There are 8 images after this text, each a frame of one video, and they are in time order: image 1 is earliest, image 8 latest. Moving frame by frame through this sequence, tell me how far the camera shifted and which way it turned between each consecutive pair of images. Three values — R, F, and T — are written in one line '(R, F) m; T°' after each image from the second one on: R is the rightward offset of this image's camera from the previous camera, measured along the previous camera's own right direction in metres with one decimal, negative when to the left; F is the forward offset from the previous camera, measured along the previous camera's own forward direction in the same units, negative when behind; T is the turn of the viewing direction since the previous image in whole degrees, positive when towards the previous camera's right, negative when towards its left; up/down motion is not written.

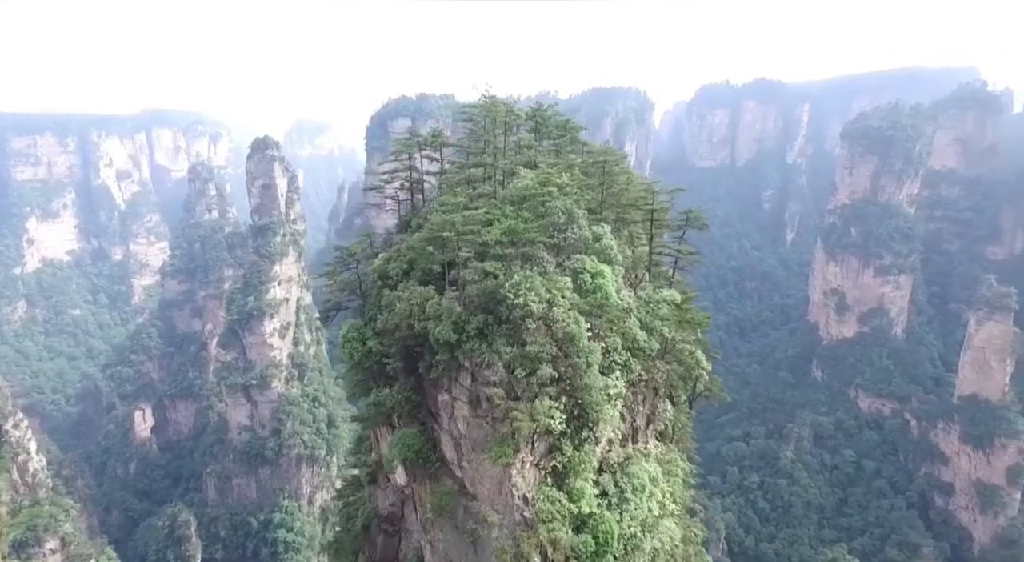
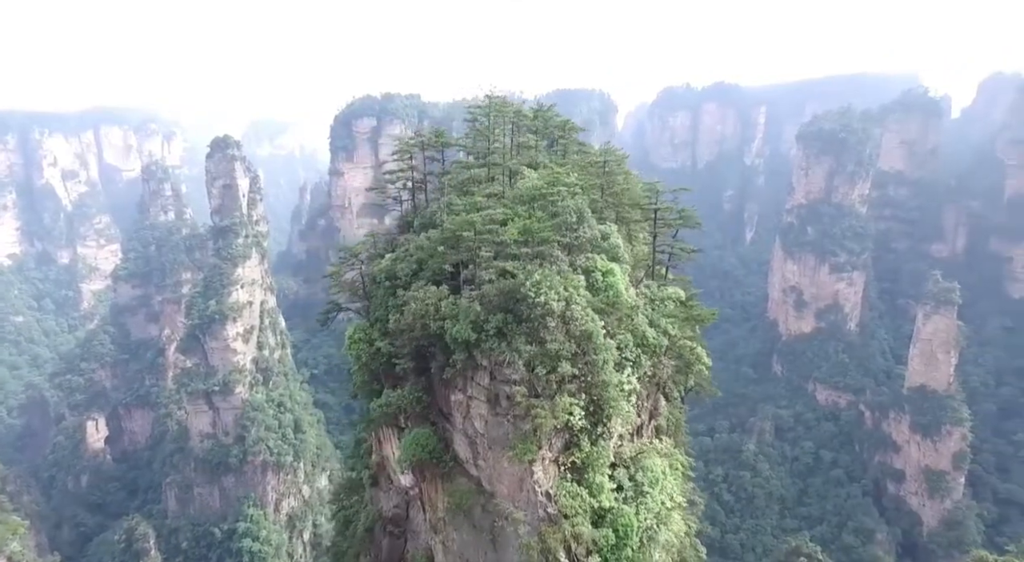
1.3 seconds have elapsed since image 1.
(-1.3, -0.1) m; +4°
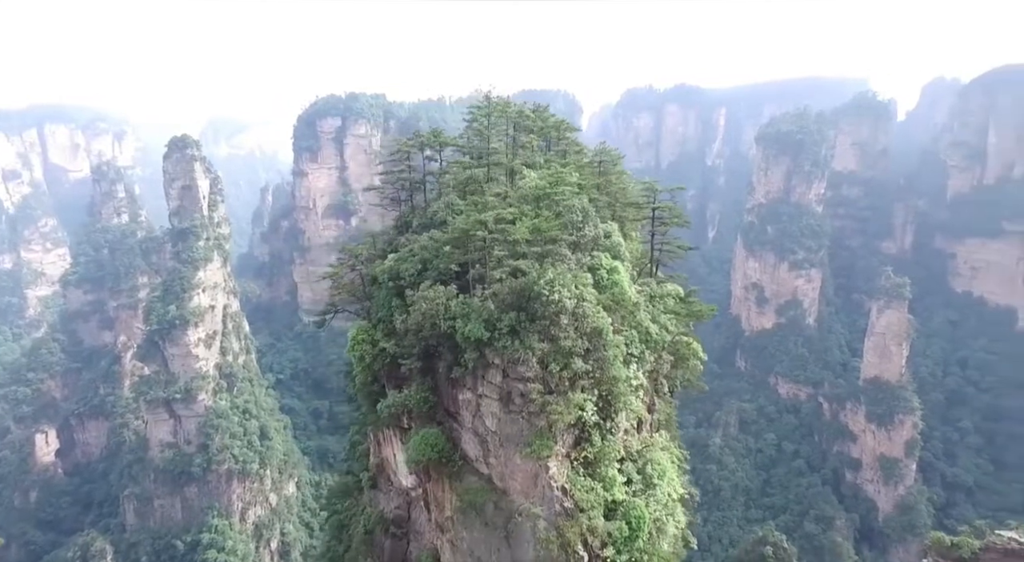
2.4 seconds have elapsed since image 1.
(-1.2, -0.1) m; +4°
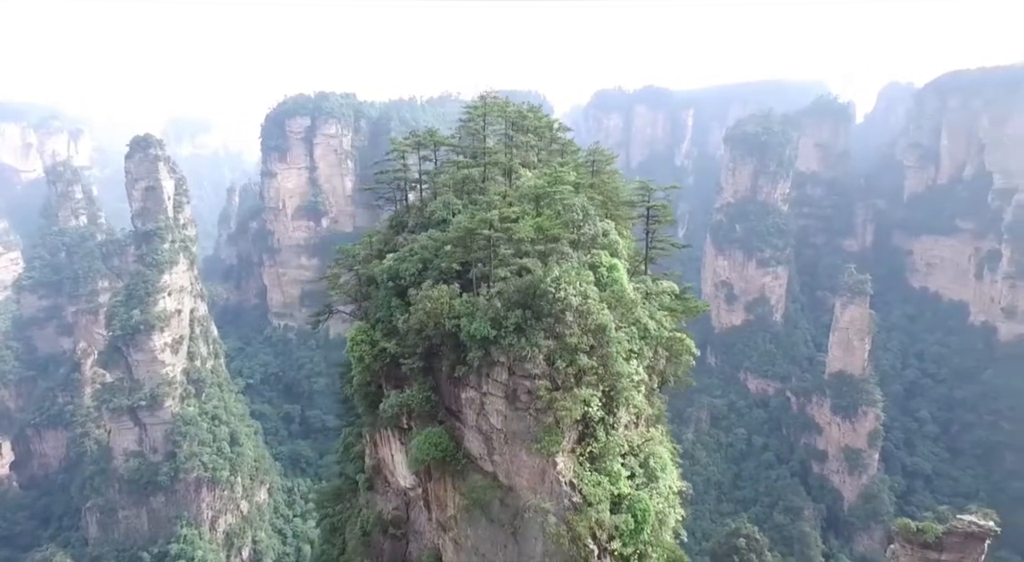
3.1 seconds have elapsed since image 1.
(-0.9, -0.1) m; +3°
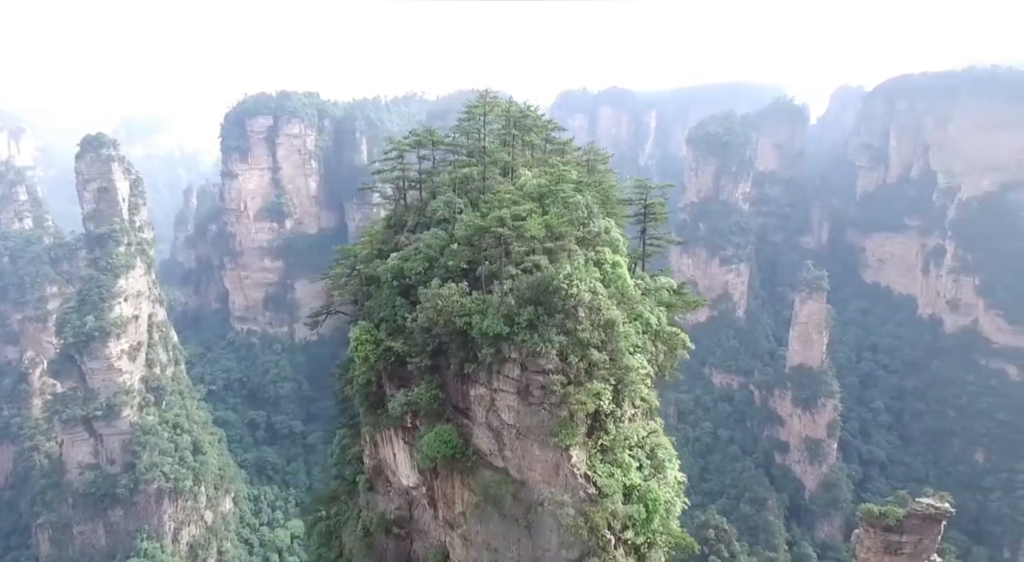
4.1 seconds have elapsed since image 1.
(-1.2, 0.0) m; +4°
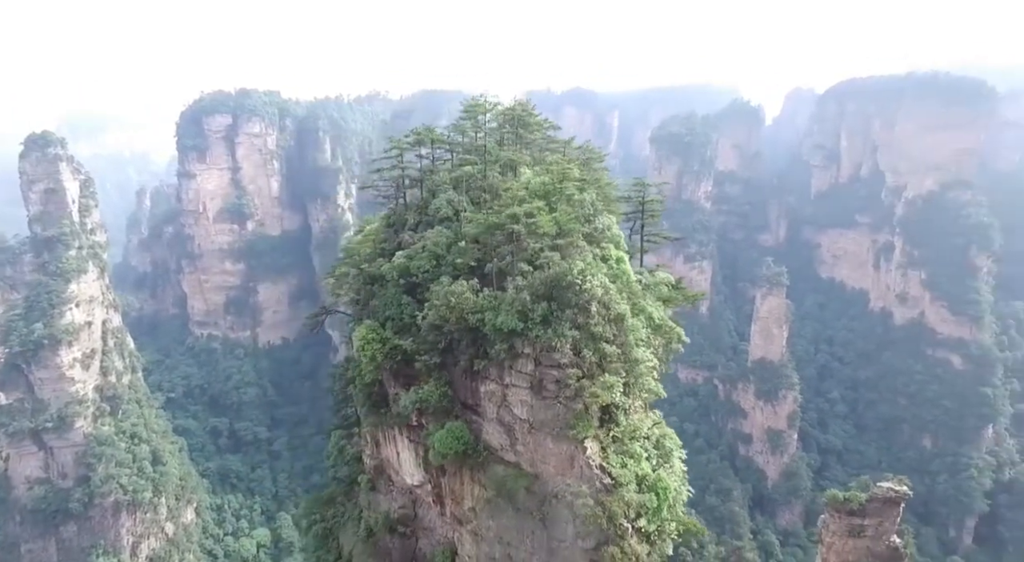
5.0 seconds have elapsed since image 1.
(-1.3, 0.0) m; +4°
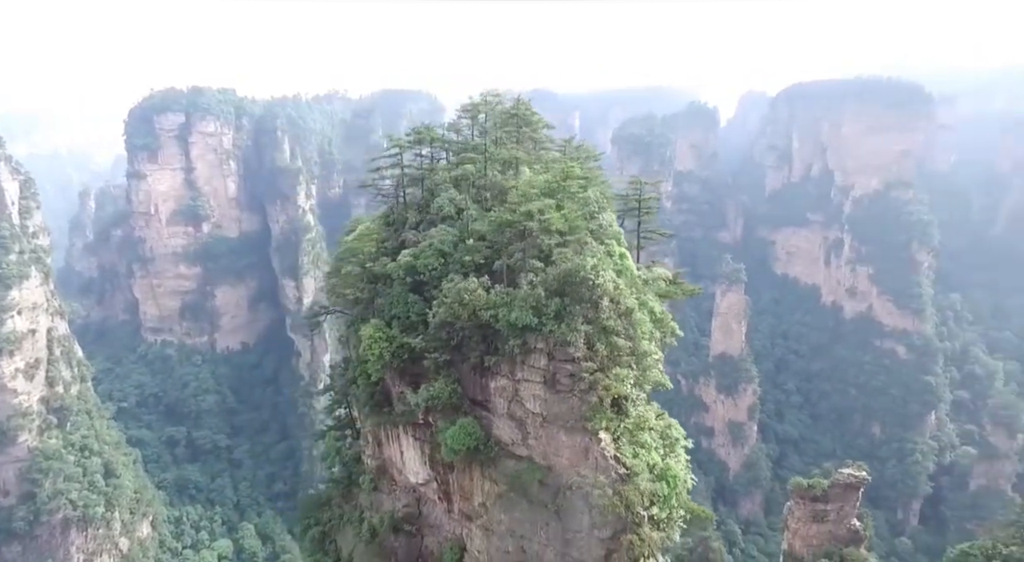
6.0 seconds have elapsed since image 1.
(-1.3, +0.1) m; +5°
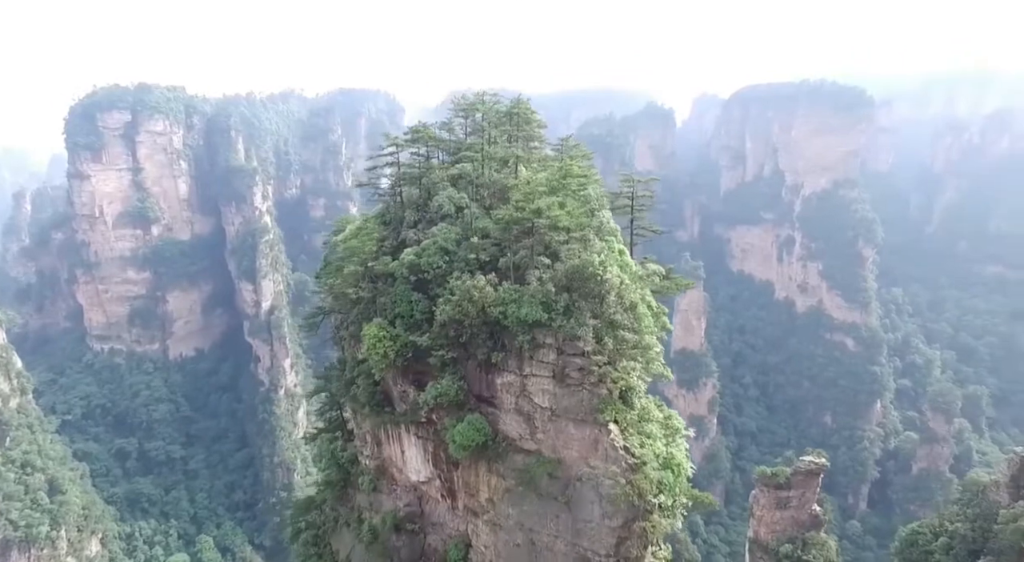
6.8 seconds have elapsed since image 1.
(-1.3, +0.3) m; +5°
